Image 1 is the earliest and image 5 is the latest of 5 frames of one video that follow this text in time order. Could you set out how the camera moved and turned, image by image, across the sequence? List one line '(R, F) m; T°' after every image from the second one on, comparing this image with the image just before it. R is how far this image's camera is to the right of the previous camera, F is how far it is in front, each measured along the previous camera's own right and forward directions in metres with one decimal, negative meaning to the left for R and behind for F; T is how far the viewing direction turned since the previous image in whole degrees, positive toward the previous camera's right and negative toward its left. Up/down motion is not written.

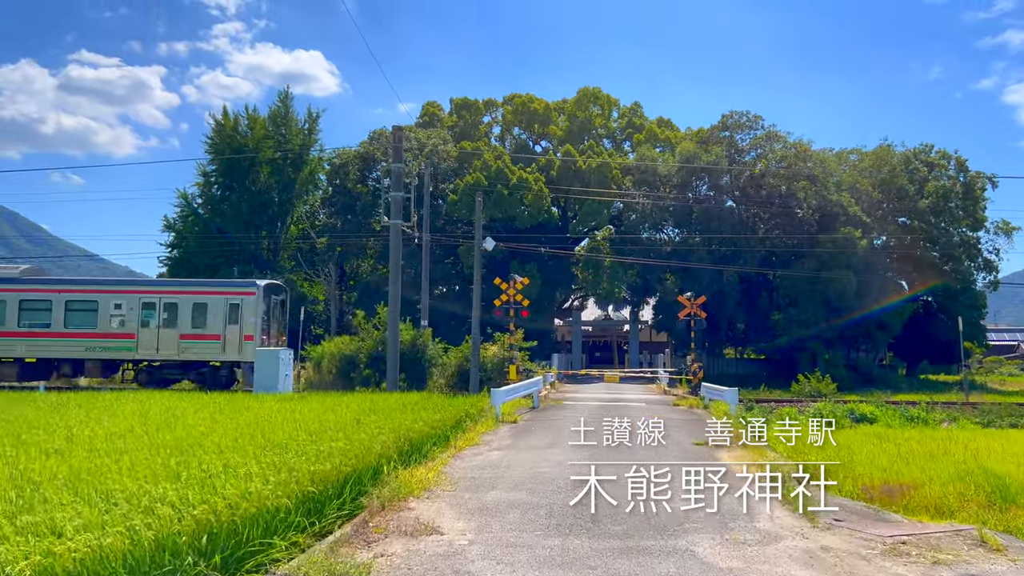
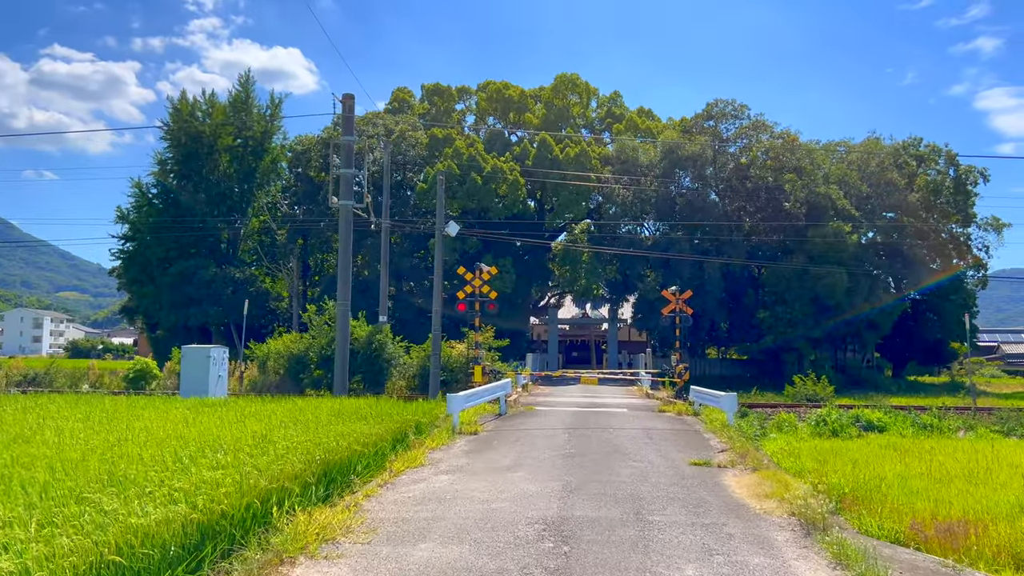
(+0.3, +2.4) m; +2°
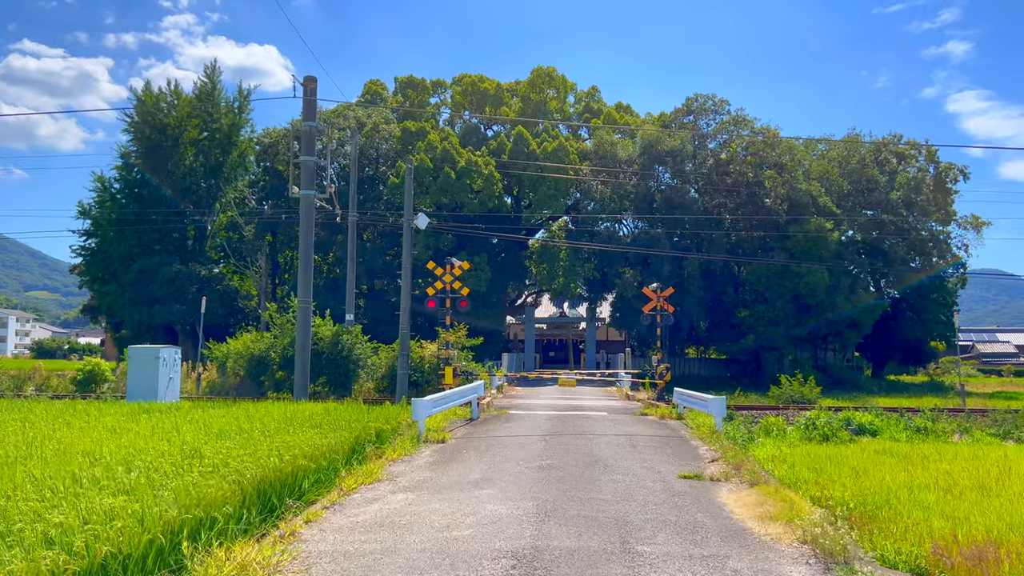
(+0.1, +1.1) m; +2°
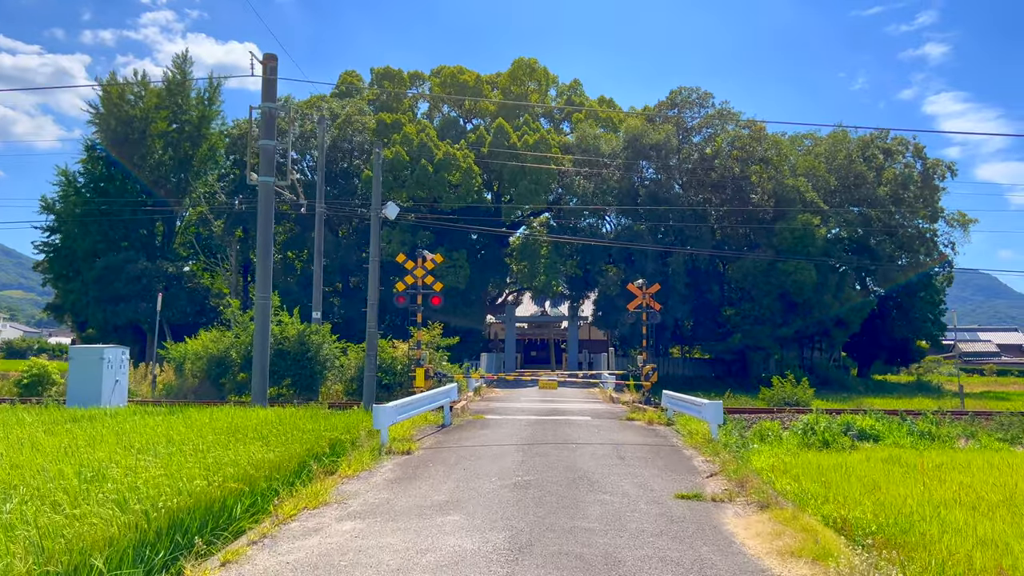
(+0.1, +1.2) m; +1°
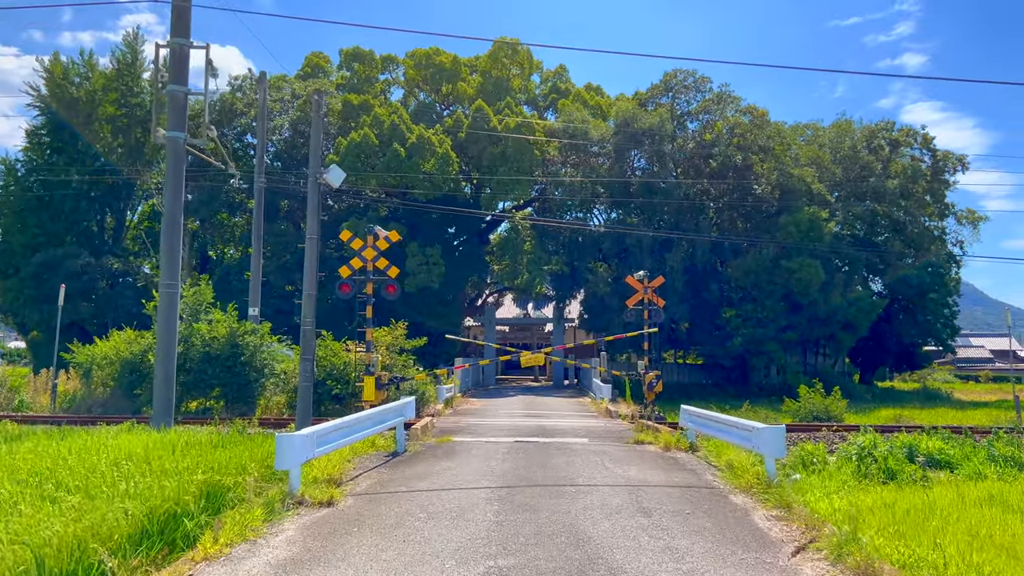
(+0.1, +3.4) m; +1°
